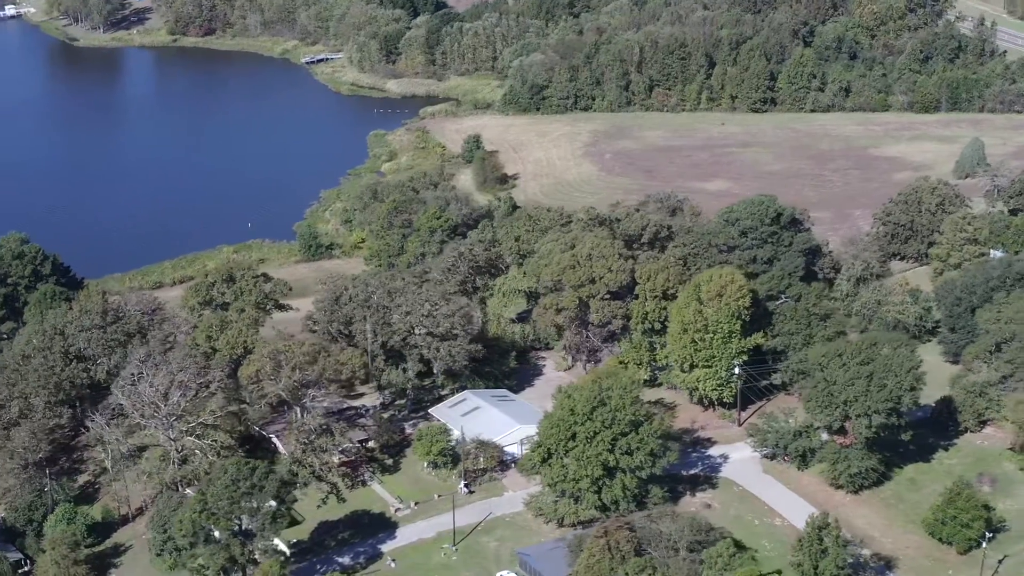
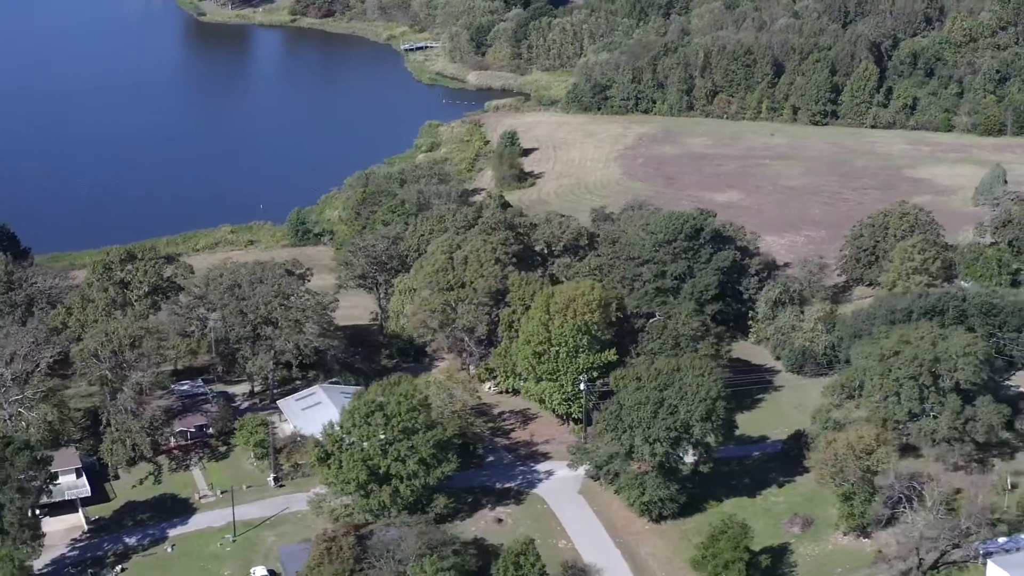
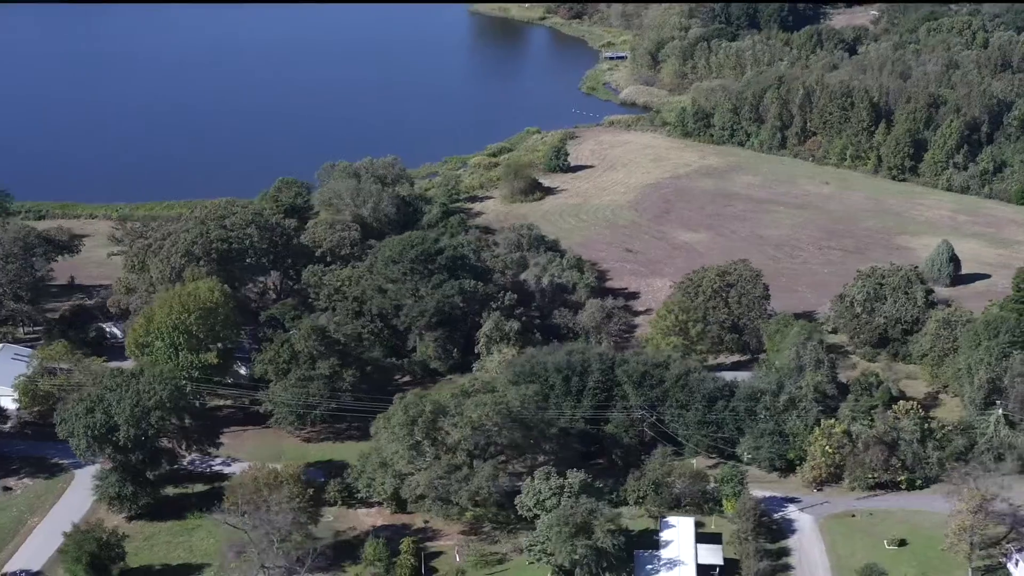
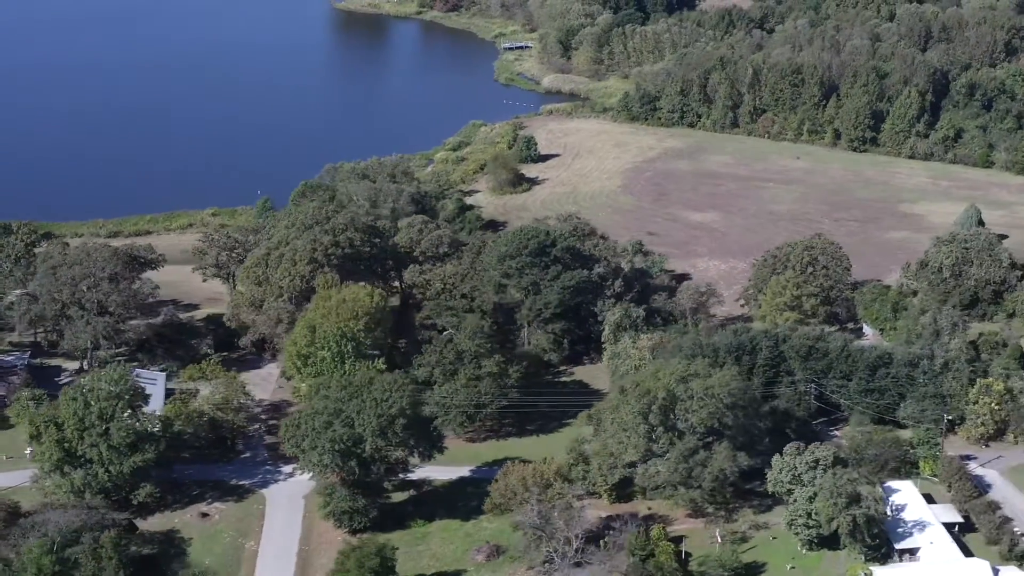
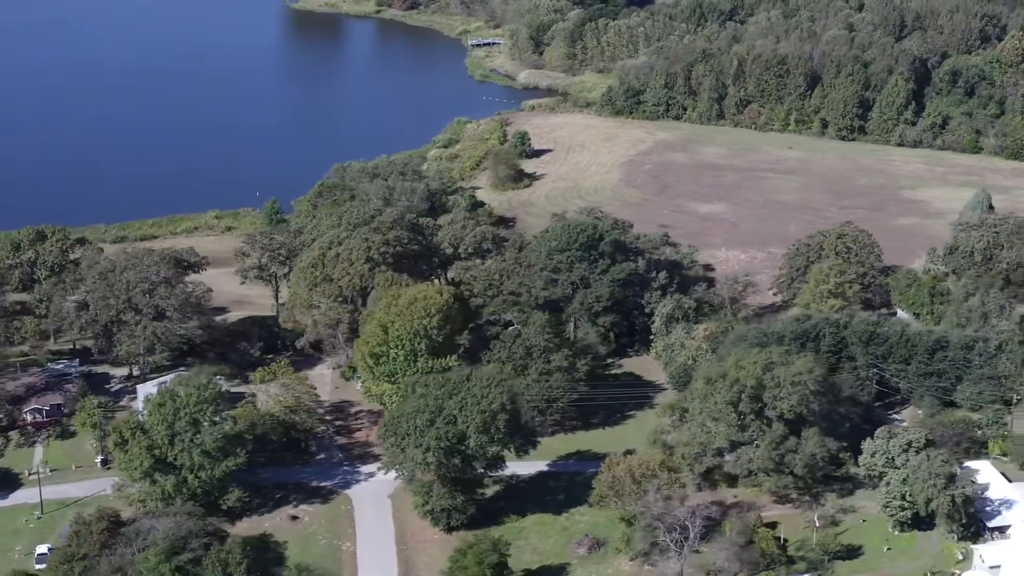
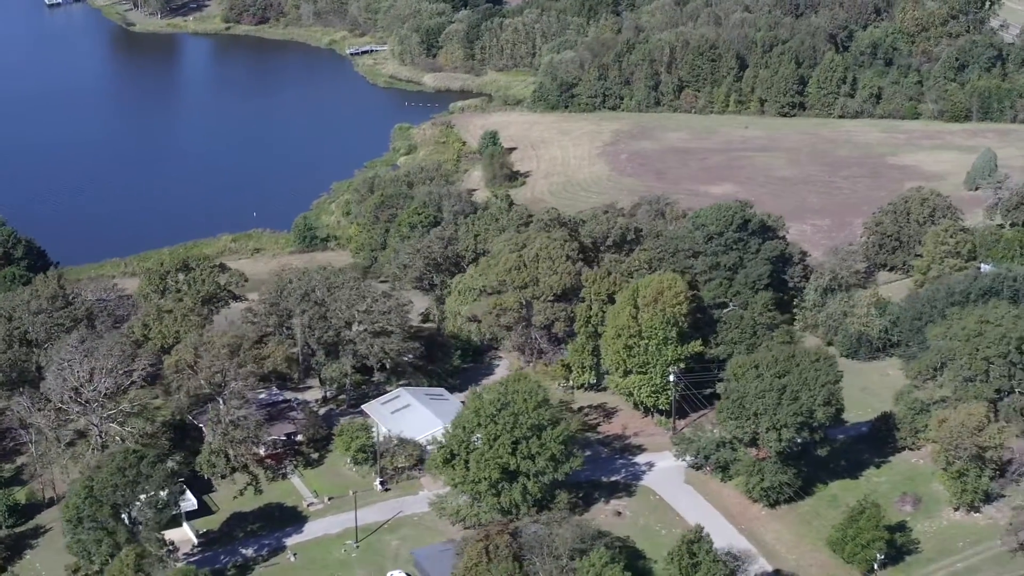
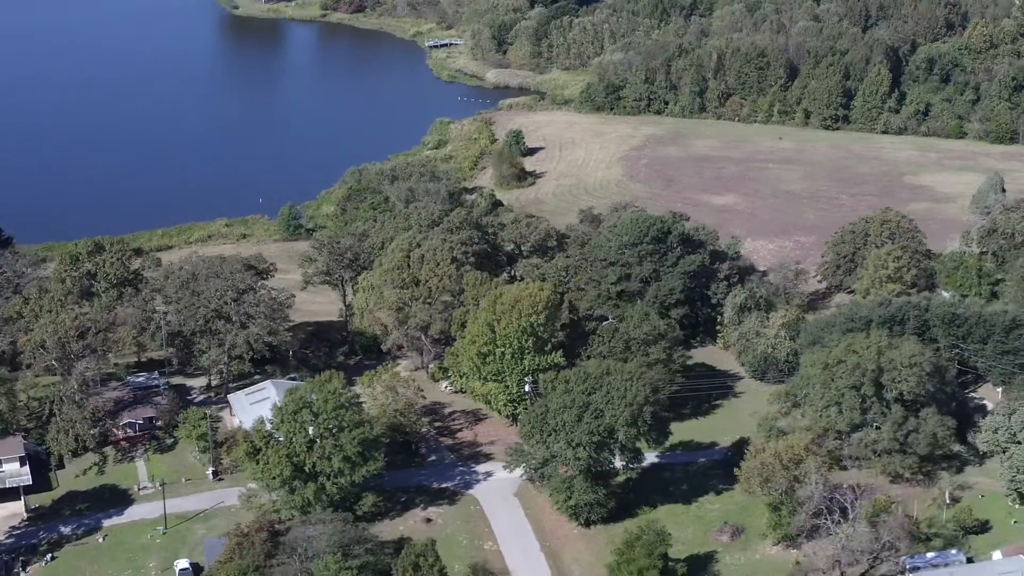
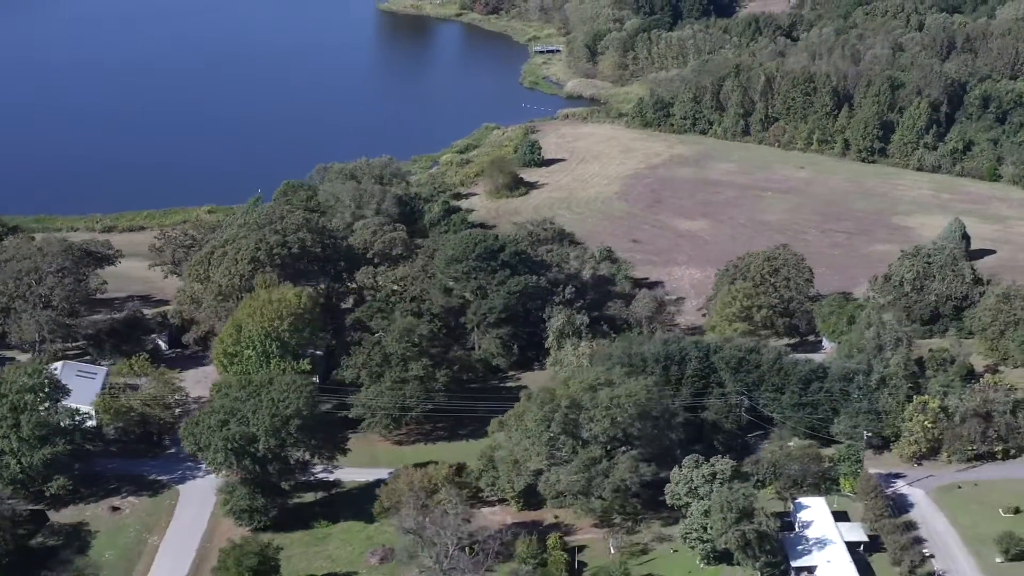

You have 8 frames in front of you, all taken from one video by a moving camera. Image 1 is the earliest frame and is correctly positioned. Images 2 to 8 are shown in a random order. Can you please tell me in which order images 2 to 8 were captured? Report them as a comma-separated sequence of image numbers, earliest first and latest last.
6, 2, 7, 5, 4, 8, 3
